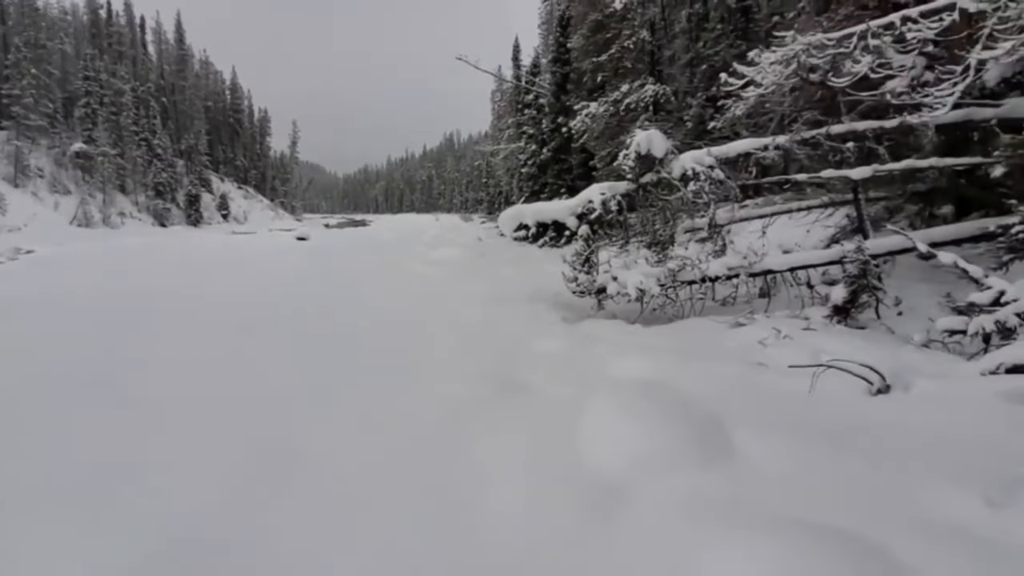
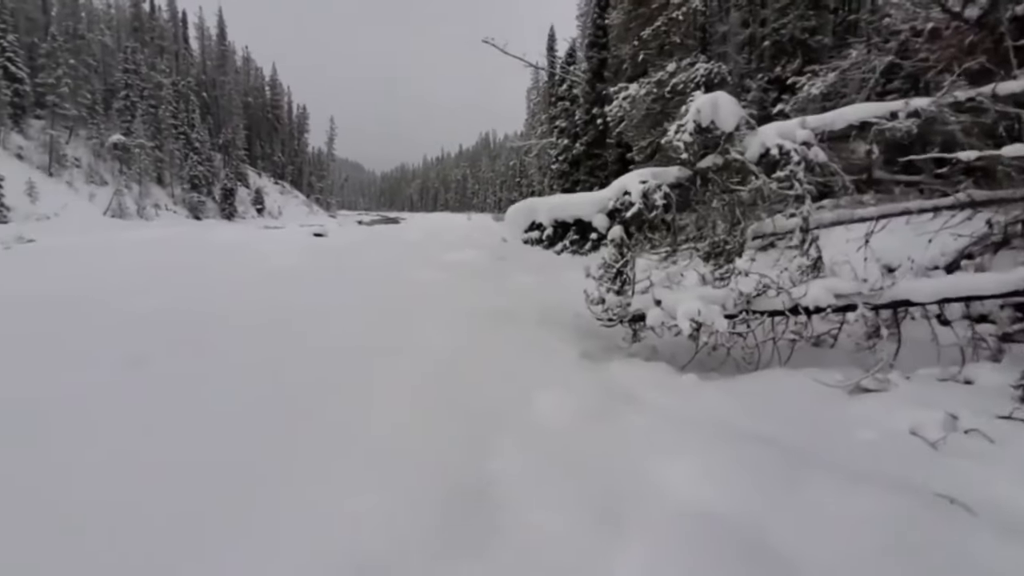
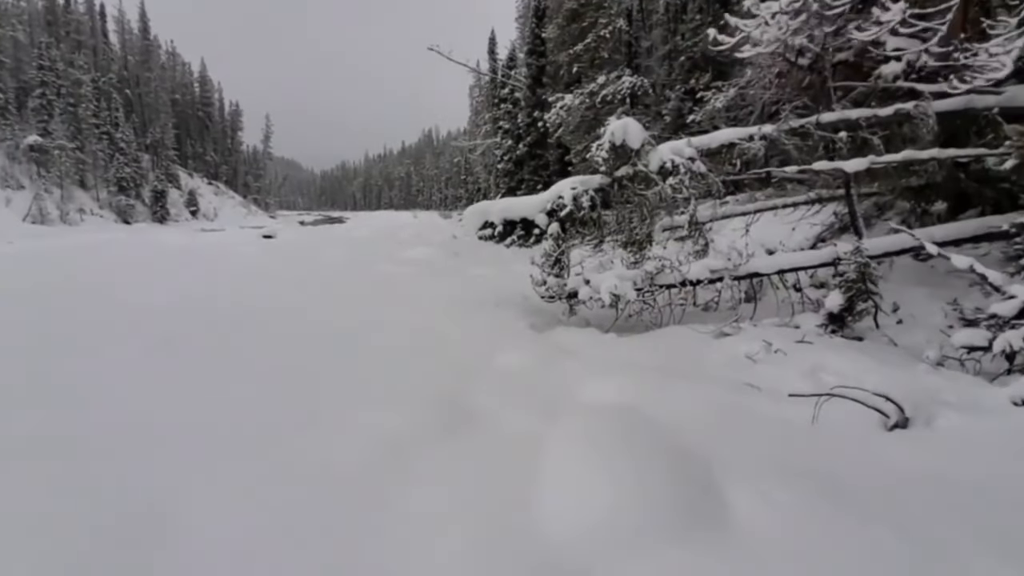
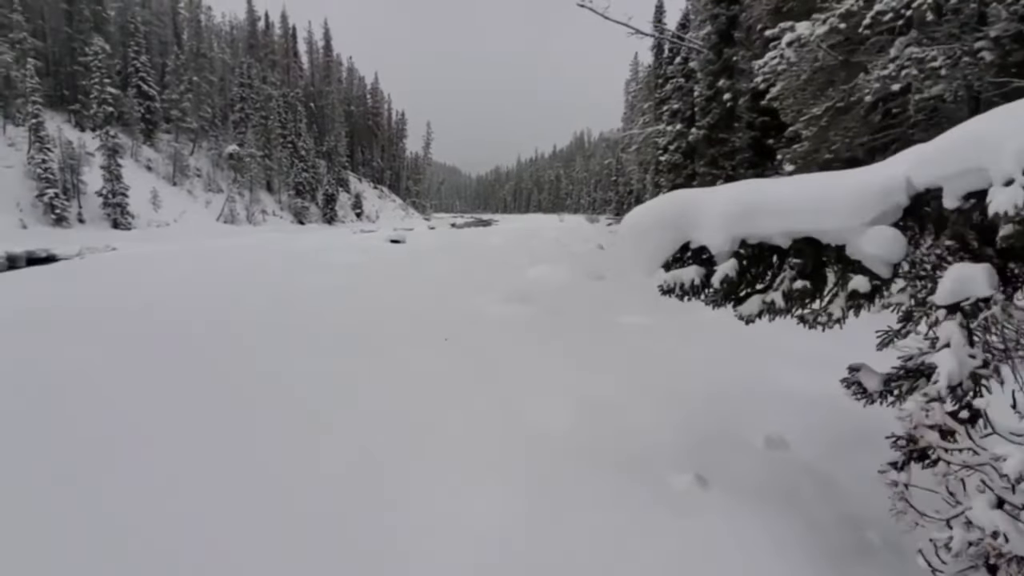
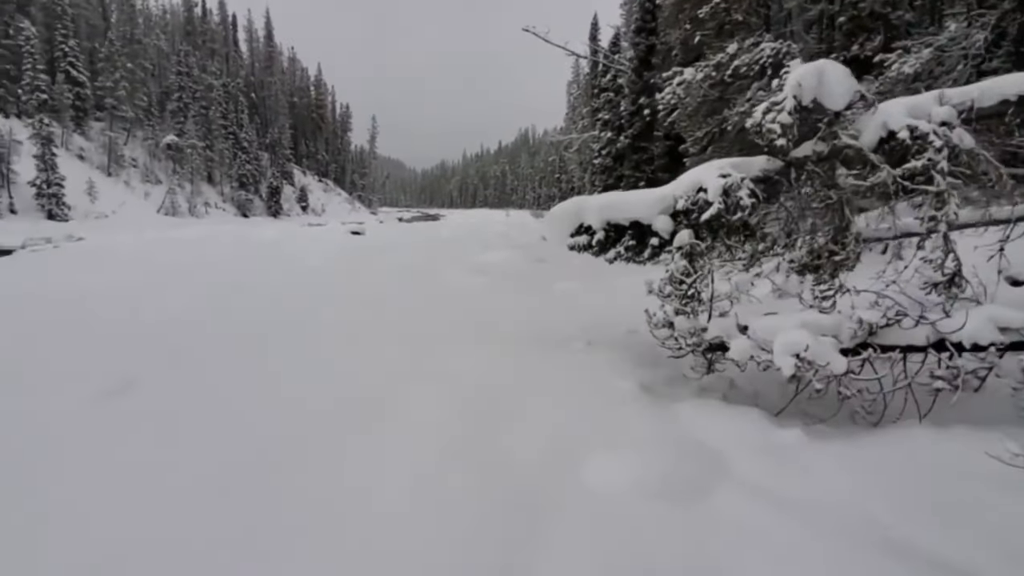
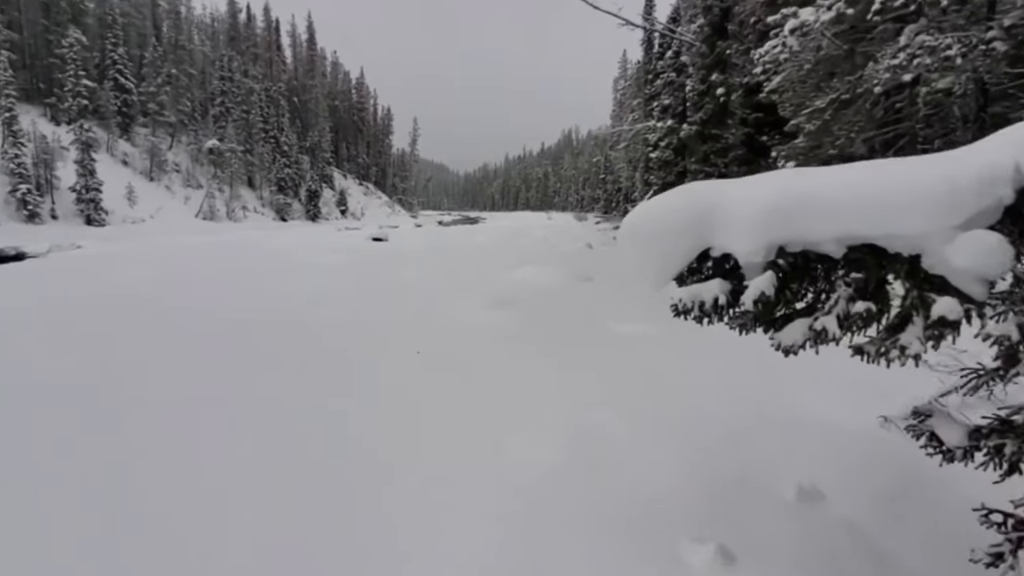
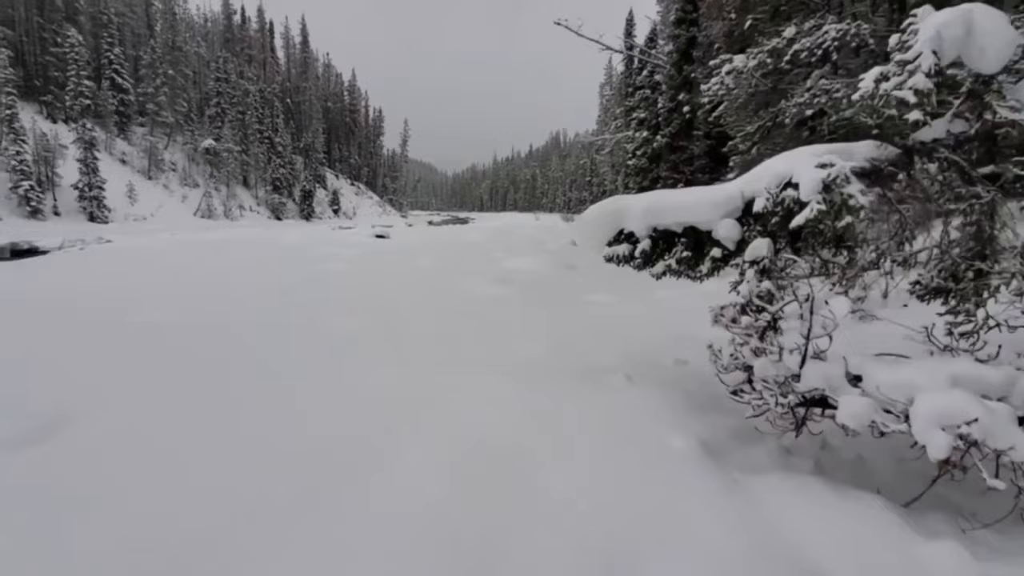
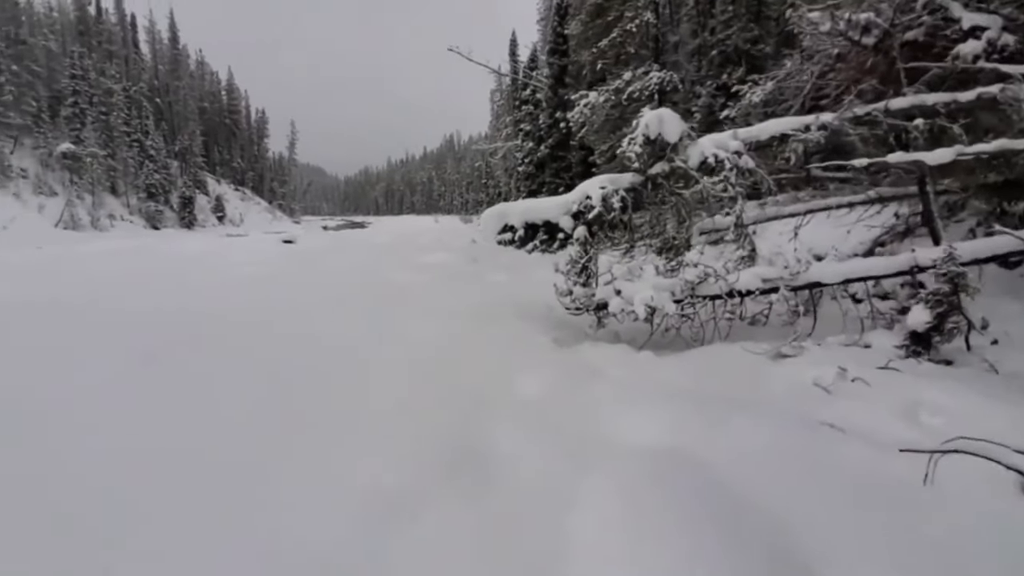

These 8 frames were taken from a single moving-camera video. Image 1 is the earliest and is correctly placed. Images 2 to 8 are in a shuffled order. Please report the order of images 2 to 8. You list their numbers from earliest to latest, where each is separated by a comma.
3, 8, 2, 5, 7, 4, 6
